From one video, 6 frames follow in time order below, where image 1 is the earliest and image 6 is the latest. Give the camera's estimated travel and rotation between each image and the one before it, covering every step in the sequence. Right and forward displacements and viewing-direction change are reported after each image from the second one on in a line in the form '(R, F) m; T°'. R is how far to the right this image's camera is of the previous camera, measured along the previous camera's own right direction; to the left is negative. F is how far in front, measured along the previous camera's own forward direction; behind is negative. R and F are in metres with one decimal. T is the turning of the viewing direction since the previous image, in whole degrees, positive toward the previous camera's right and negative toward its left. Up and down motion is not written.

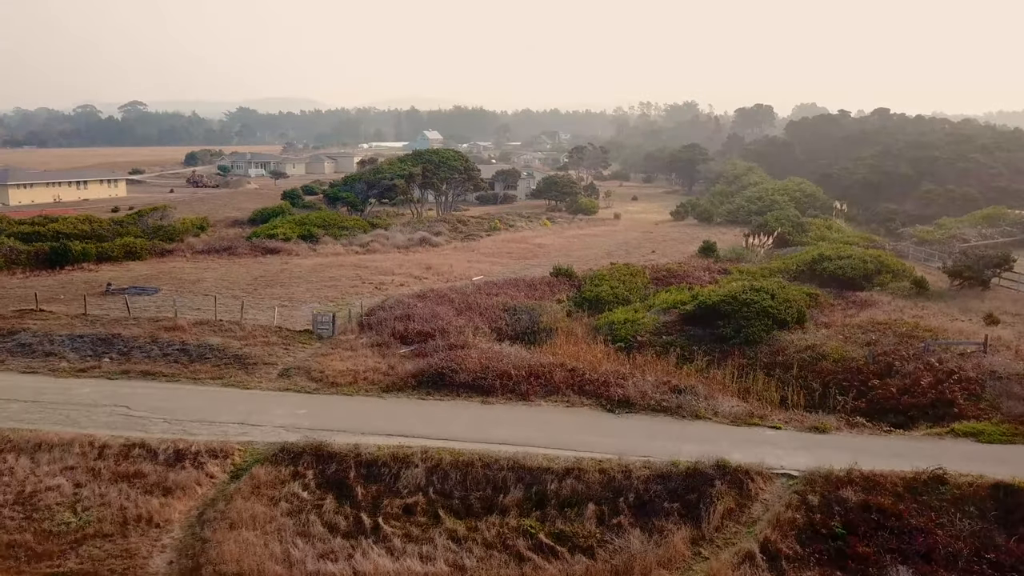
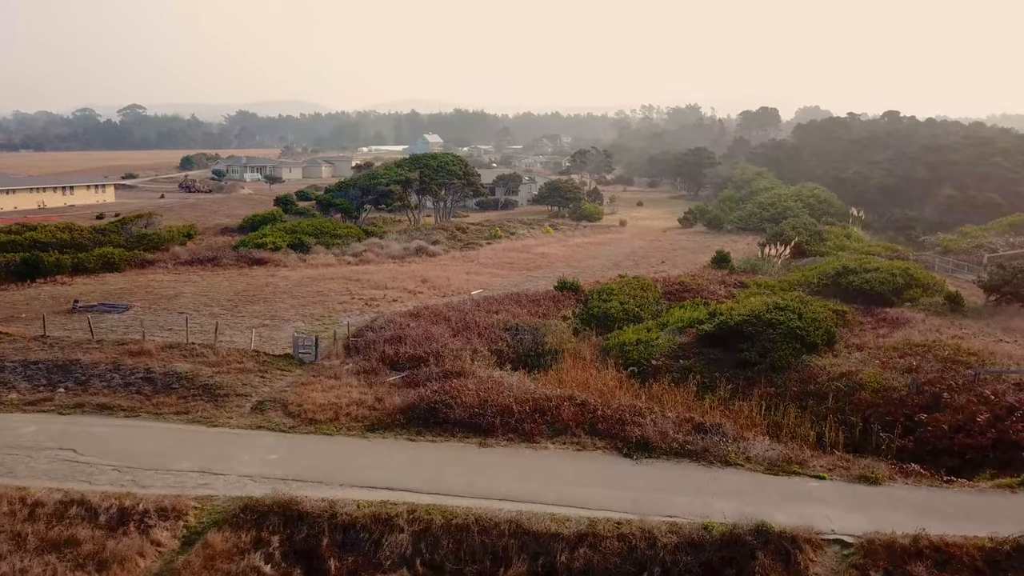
(0.0, +1.4) m; 0°
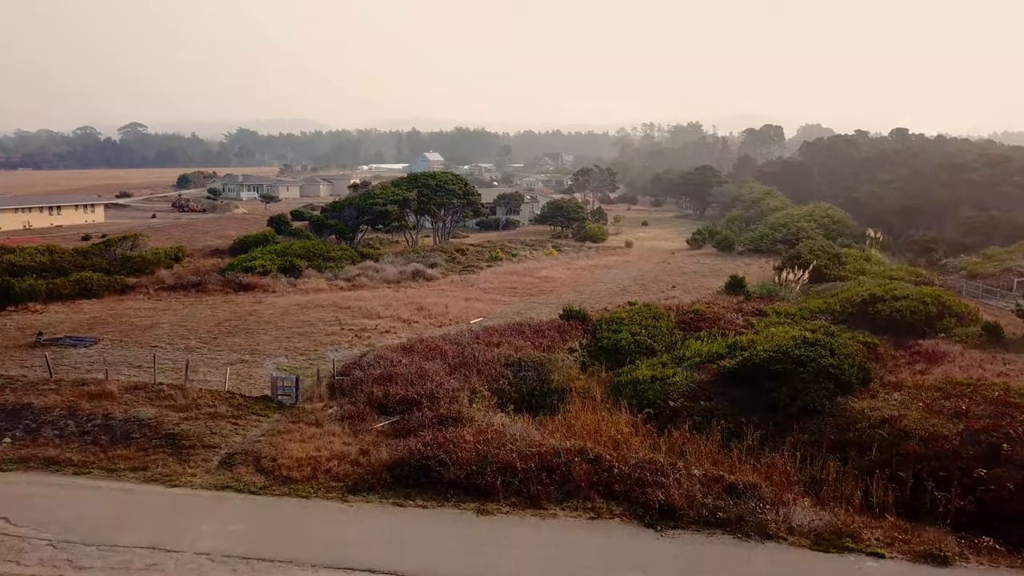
(0.0, +1.3) m; 0°
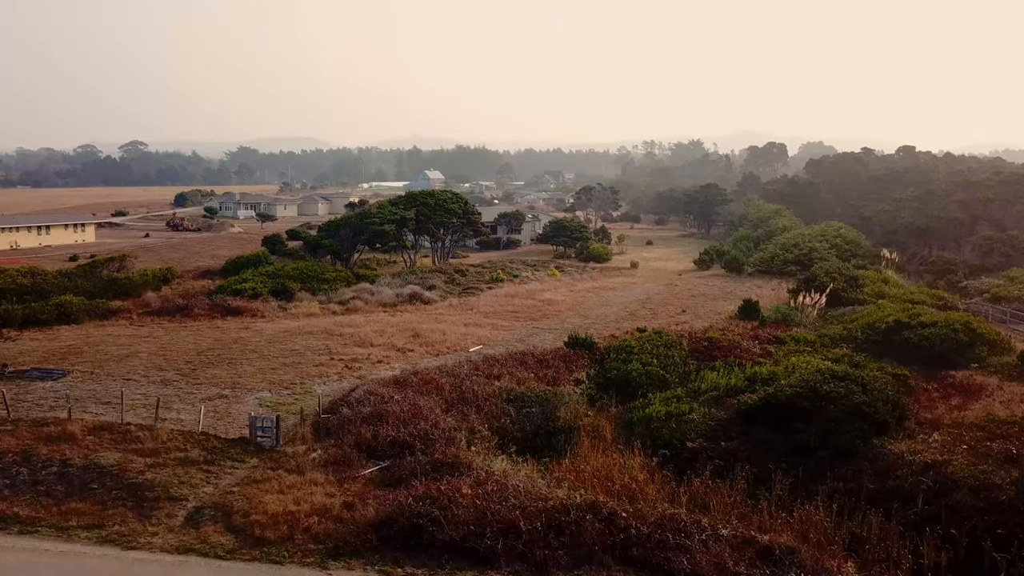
(0.0, +1.1) m; 0°
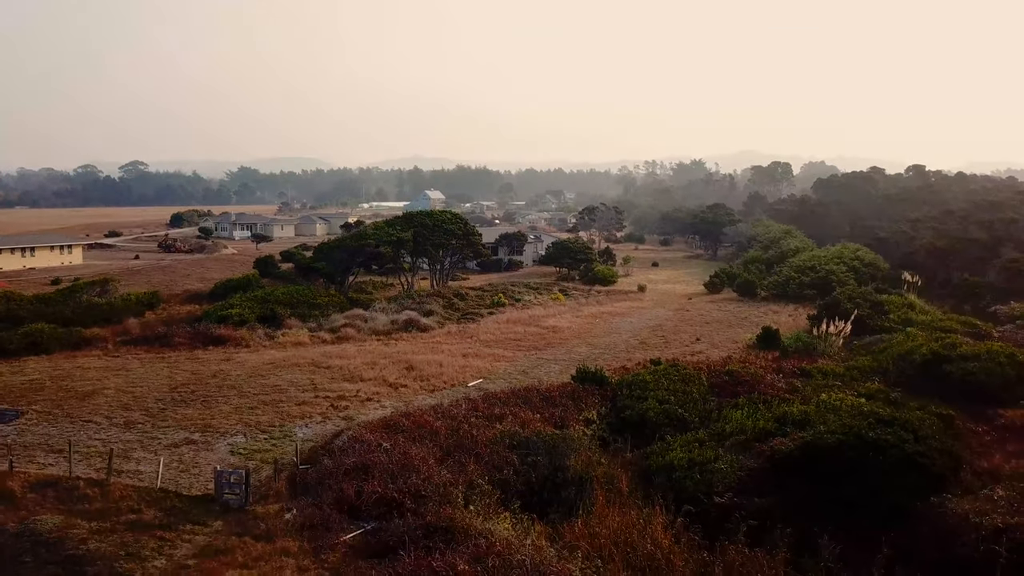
(0.0, +1.3) m; 0°
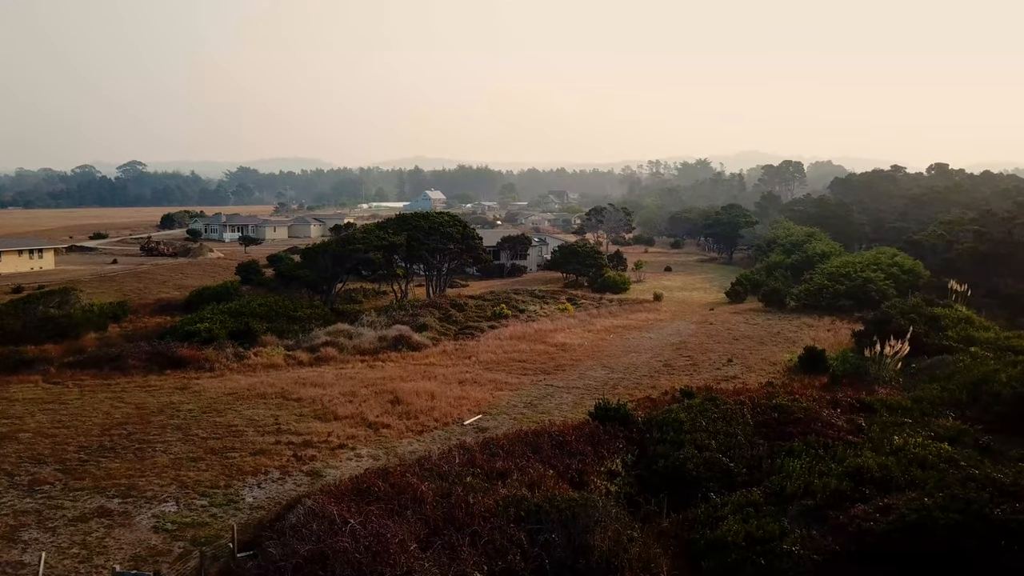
(-0.1, +2.5) m; 0°
